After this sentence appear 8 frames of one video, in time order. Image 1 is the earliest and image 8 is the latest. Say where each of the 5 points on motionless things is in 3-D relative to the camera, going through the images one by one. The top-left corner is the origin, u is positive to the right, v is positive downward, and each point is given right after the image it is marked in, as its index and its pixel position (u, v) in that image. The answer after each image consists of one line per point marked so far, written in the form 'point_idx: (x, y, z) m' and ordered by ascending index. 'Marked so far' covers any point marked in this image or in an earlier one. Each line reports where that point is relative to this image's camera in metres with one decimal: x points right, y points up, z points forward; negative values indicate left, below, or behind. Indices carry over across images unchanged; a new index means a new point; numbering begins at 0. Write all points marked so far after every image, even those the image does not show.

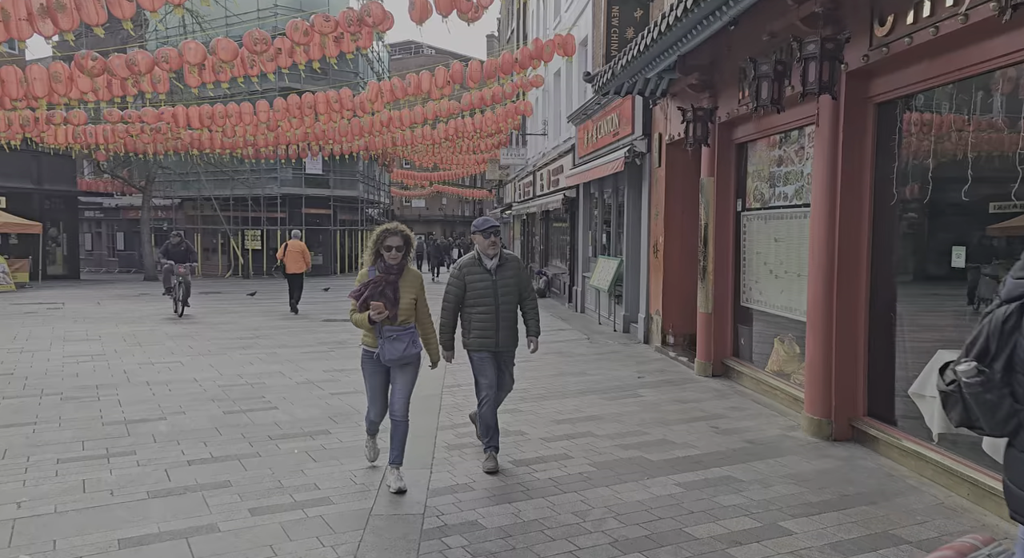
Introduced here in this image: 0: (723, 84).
0: (+2.3, +2.1, +7.6) m
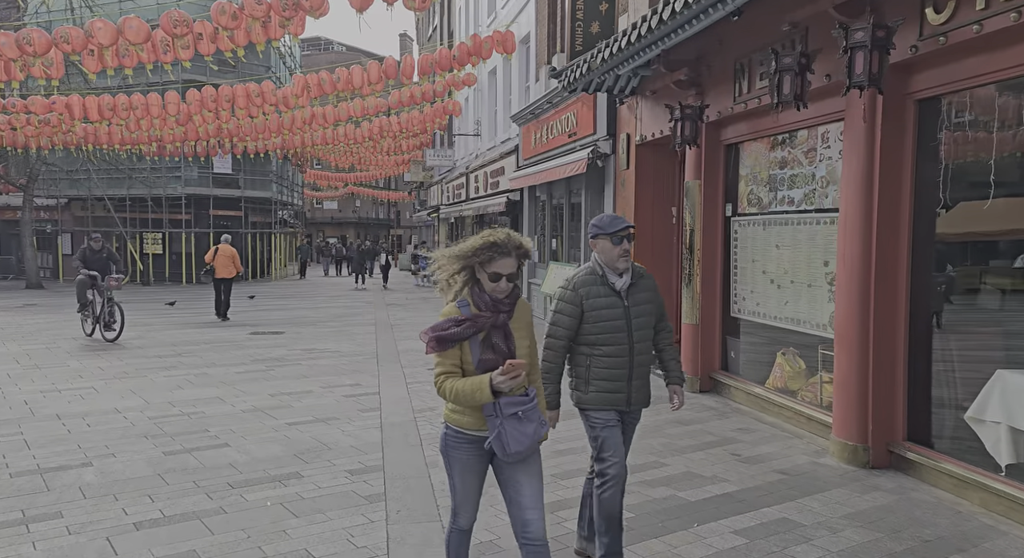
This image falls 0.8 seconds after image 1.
0: (+2.0, +2.0, +7.2) m
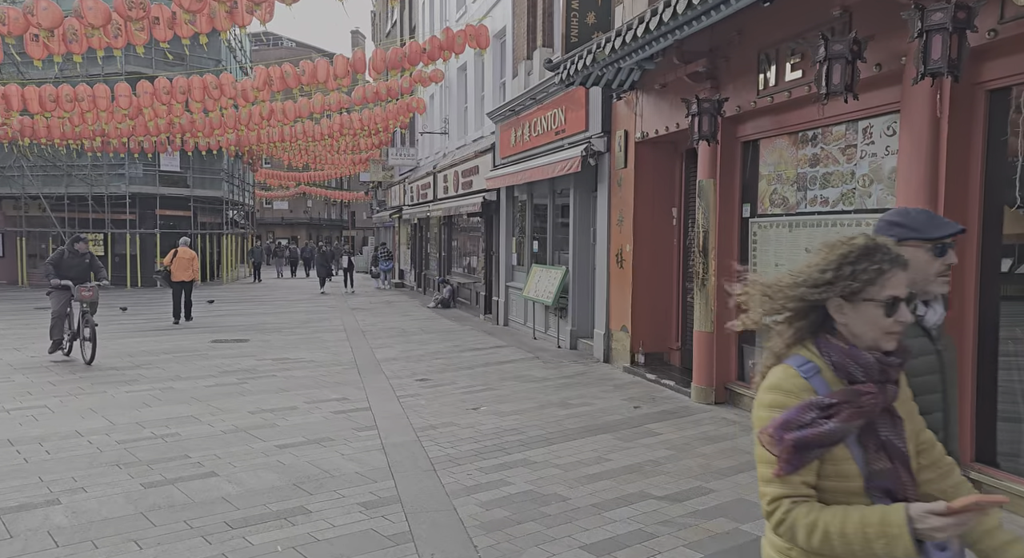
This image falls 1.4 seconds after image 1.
0: (+2.1, +2.0, +6.8) m
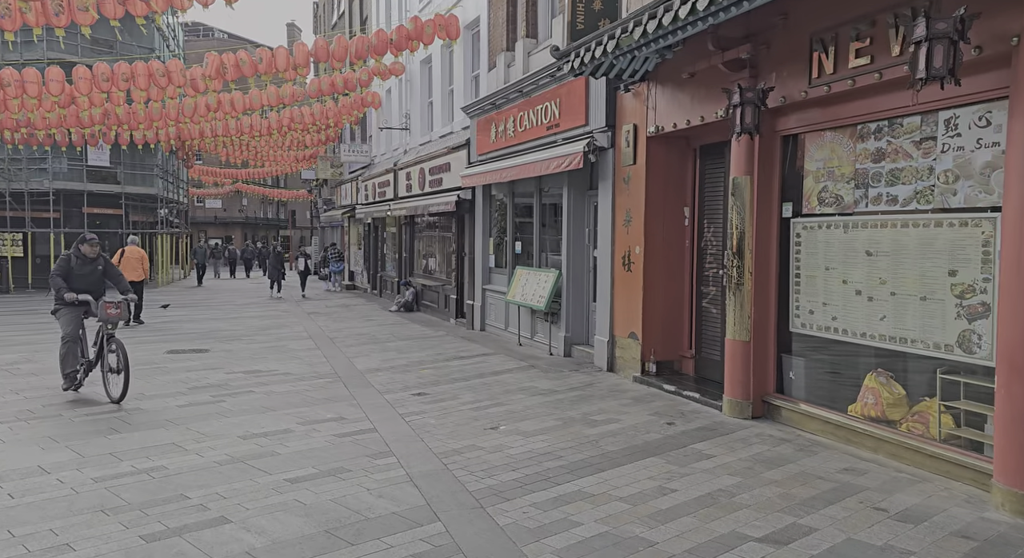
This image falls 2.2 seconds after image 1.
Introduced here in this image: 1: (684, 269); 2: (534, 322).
0: (+2.3, +2.0, +6.3) m
1: (+2.1, +0.1, +8.6) m
2: (+0.4, -0.7, +11.9) m
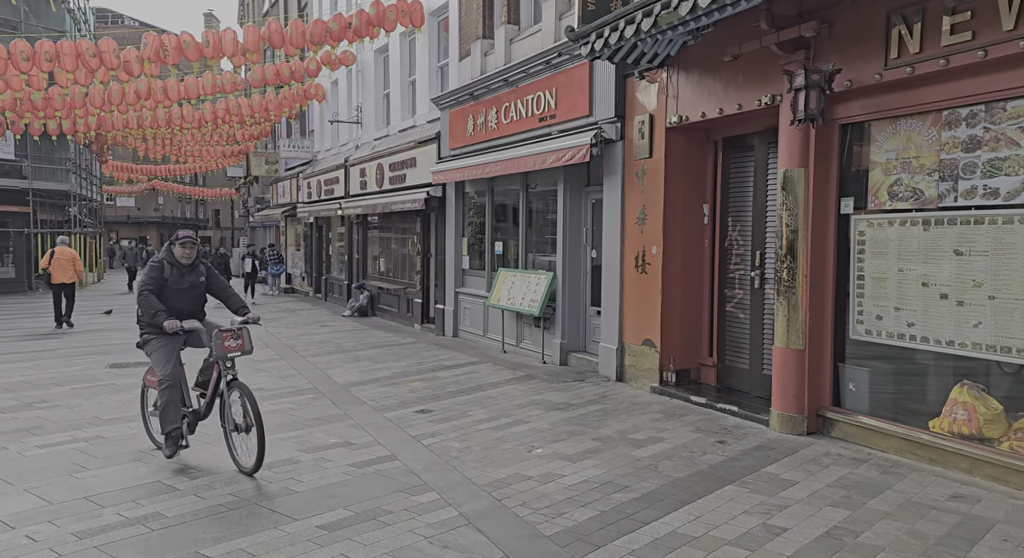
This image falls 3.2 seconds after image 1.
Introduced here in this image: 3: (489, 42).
0: (+2.7, +1.9, +5.7) m
1: (+2.2, +0.1, +8.0) m
2: (+0.1, -0.8, +11.1) m
3: (-0.4, +4.3, +12.8) m
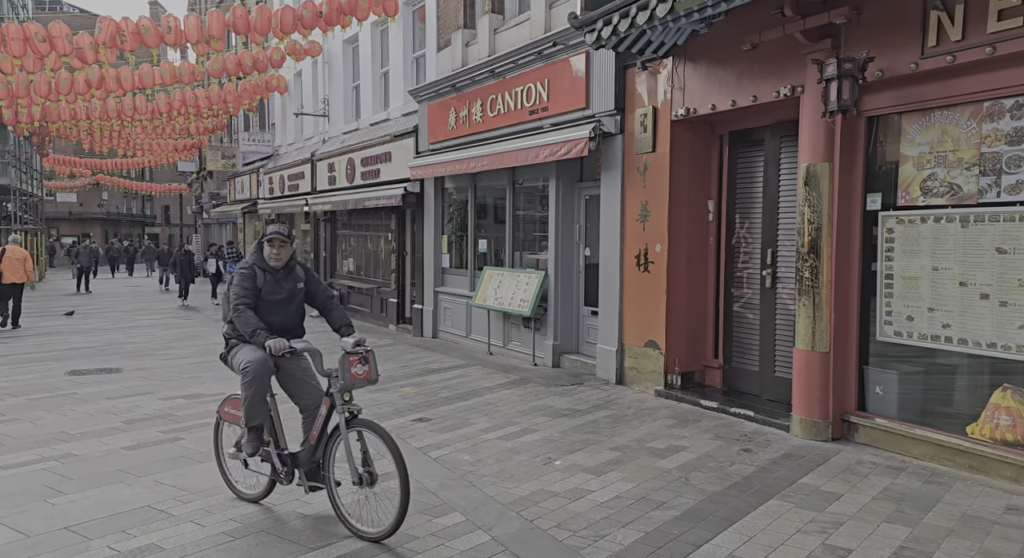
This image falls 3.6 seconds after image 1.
0: (+2.8, +1.9, +5.5) m
1: (+2.2, +0.1, +7.8) m
2: (-0.1, -0.7, +10.7) m
3: (-0.7, +4.4, +12.3) m
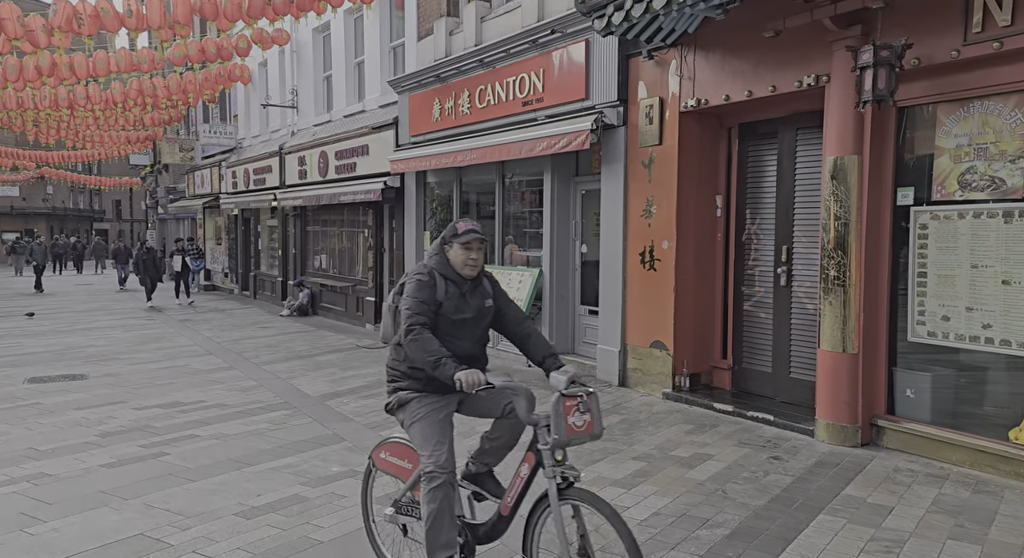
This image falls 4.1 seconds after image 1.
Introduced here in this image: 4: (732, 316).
0: (+2.9, +2.0, +5.2) m
1: (+2.2, +0.1, +7.5) m
2: (-0.2, -0.7, +10.3) m
3: (-1.0, +4.4, +11.9) m
4: (+2.3, -0.4, +7.4) m
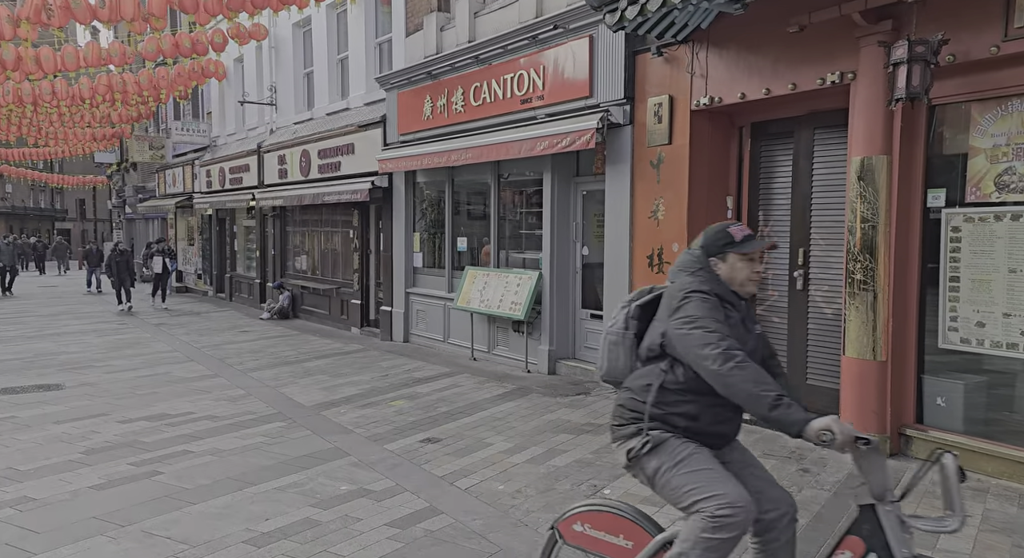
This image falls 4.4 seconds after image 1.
0: (+3.0, +1.9, +5.0) m
1: (+2.3, +0.1, +7.3) m
2: (-0.3, -0.8, +10.0) m
3: (-1.1, +4.4, +11.5) m
4: (+2.4, -0.4, +7.2) m
